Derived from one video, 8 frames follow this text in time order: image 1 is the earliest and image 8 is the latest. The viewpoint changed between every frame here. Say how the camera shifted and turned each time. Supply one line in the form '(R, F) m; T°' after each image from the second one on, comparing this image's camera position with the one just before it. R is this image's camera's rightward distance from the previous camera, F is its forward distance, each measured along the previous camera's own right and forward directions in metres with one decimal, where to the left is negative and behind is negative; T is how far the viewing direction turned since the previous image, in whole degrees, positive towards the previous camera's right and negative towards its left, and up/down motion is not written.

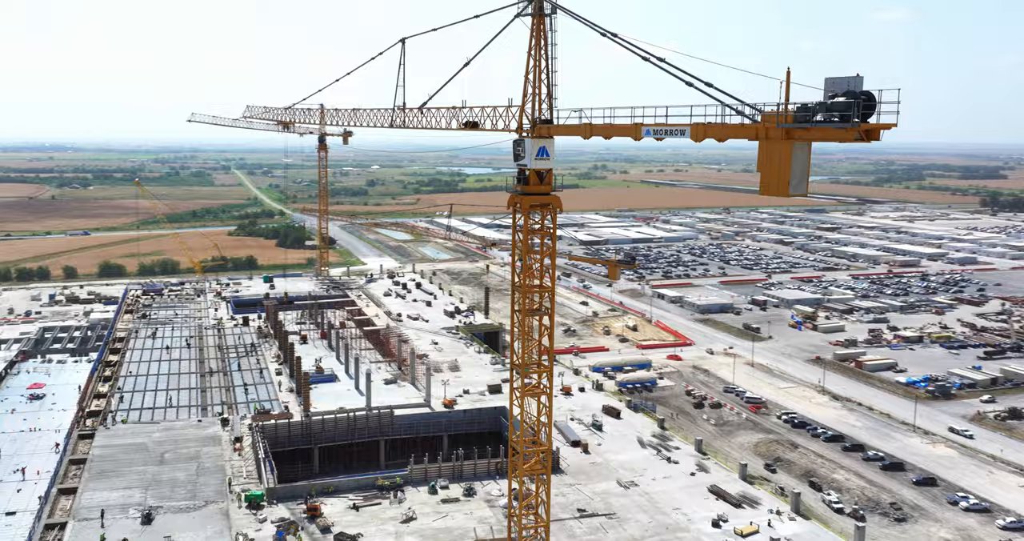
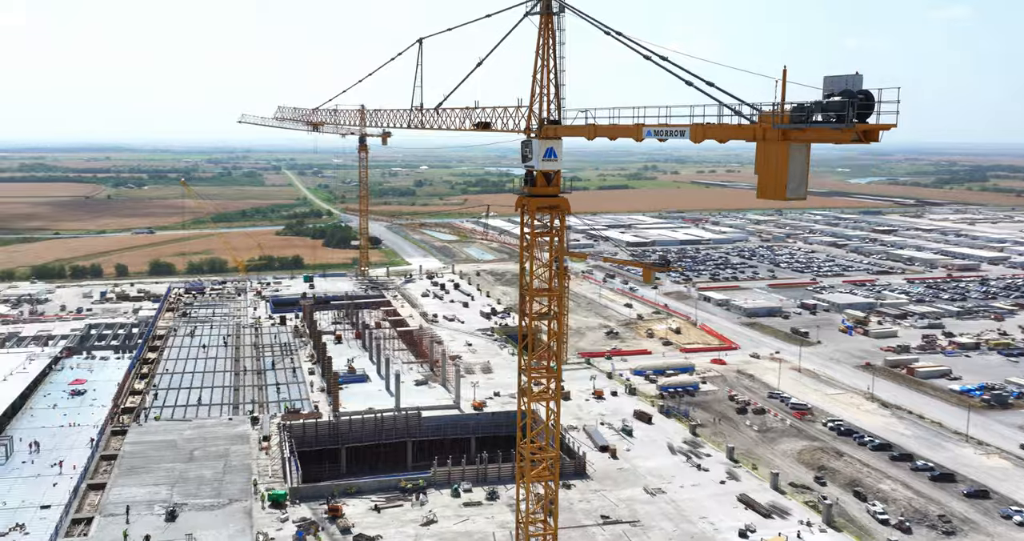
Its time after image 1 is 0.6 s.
(+0.4, +0.1) m; -3°
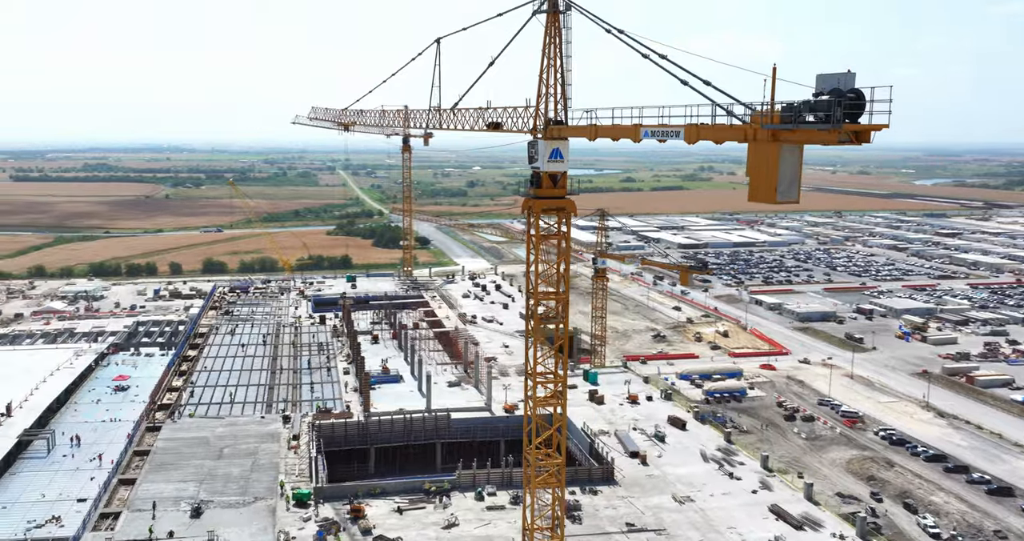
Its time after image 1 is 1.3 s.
(+0.4, +0.1) m; -4°
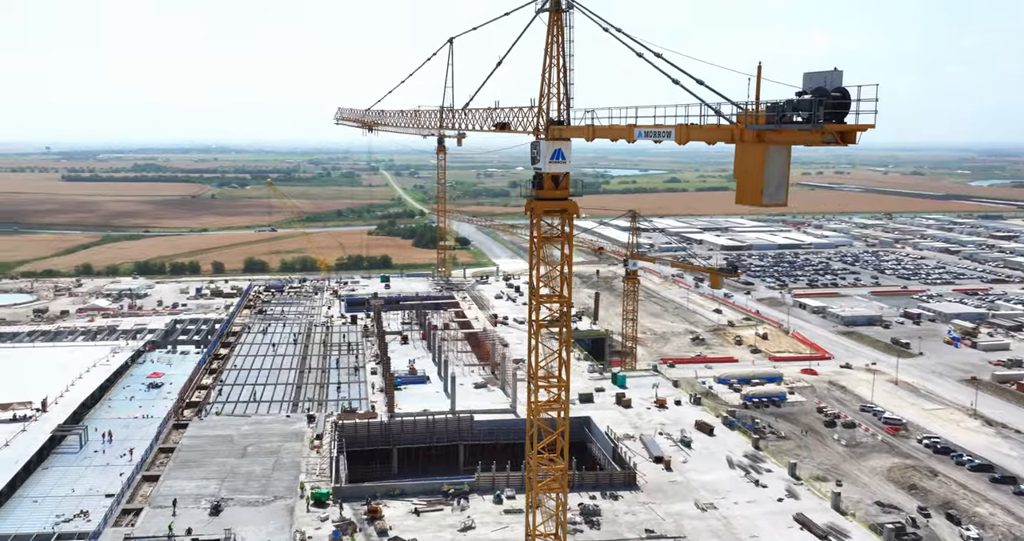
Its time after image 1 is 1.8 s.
(+0.3, +0.1) m; -3°
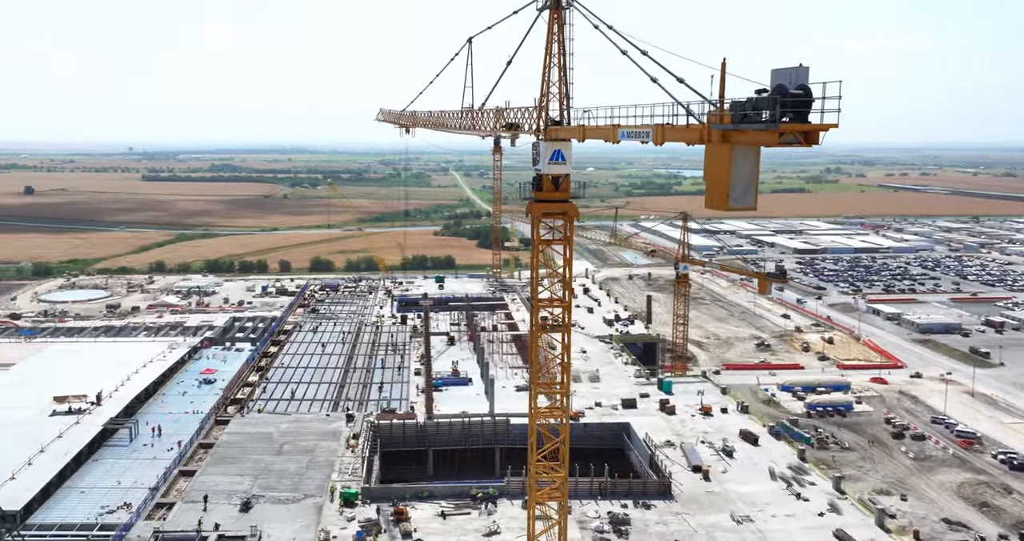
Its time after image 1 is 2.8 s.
(+0.6, +0.2) m; -5°
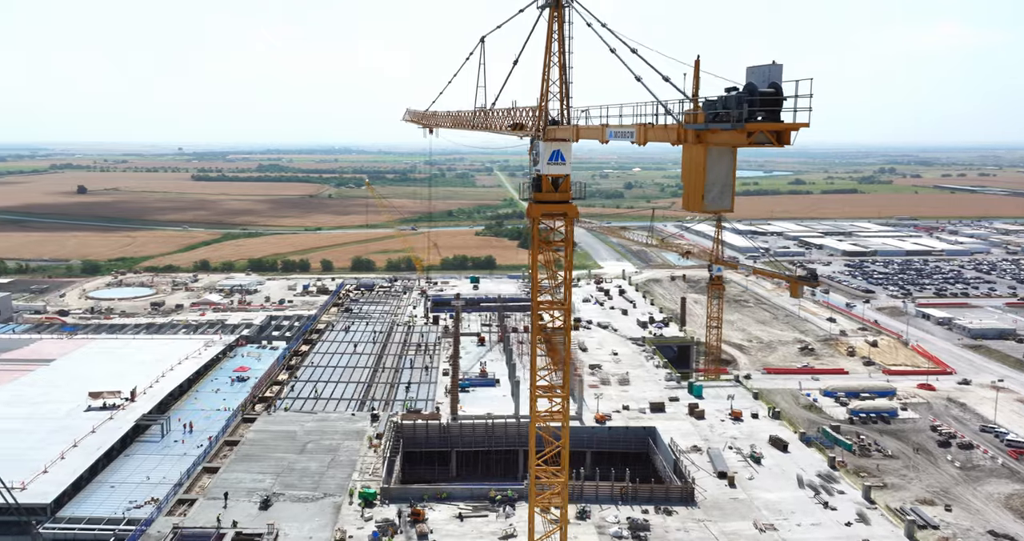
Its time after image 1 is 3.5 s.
(+0.4, +0.1) m; -3°
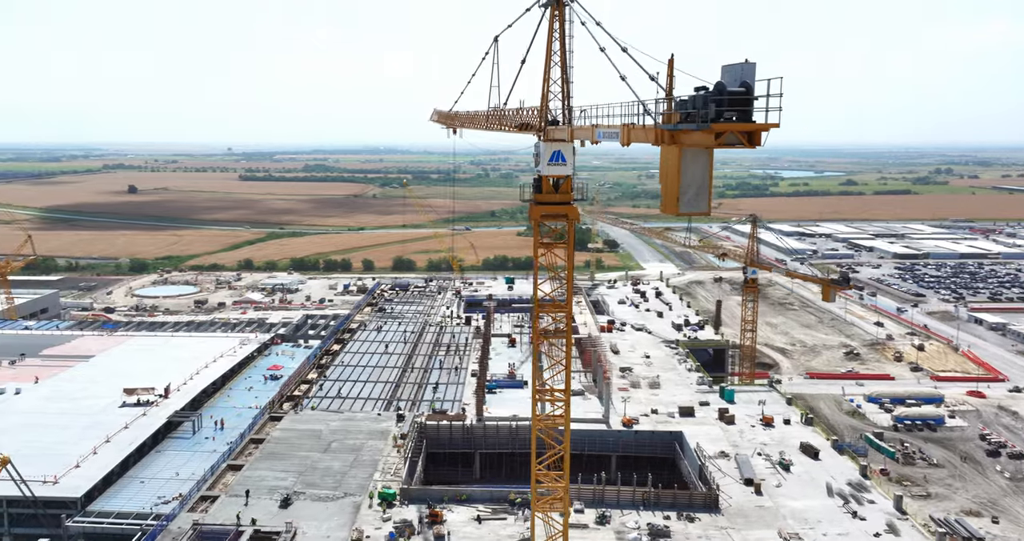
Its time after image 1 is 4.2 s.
(+0.4, +0.1) m; -3°
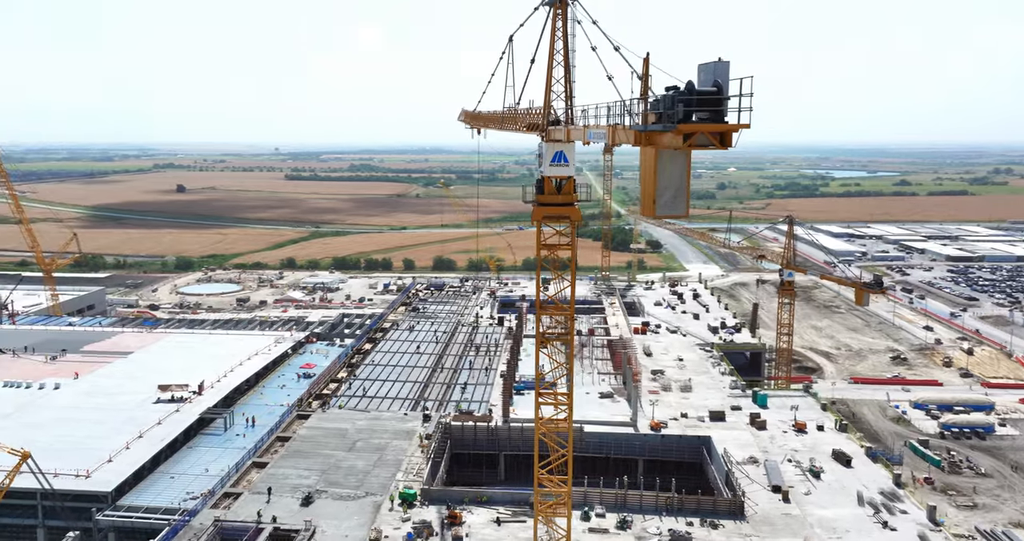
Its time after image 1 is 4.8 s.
(+0.3, +0.1) m; -3°
